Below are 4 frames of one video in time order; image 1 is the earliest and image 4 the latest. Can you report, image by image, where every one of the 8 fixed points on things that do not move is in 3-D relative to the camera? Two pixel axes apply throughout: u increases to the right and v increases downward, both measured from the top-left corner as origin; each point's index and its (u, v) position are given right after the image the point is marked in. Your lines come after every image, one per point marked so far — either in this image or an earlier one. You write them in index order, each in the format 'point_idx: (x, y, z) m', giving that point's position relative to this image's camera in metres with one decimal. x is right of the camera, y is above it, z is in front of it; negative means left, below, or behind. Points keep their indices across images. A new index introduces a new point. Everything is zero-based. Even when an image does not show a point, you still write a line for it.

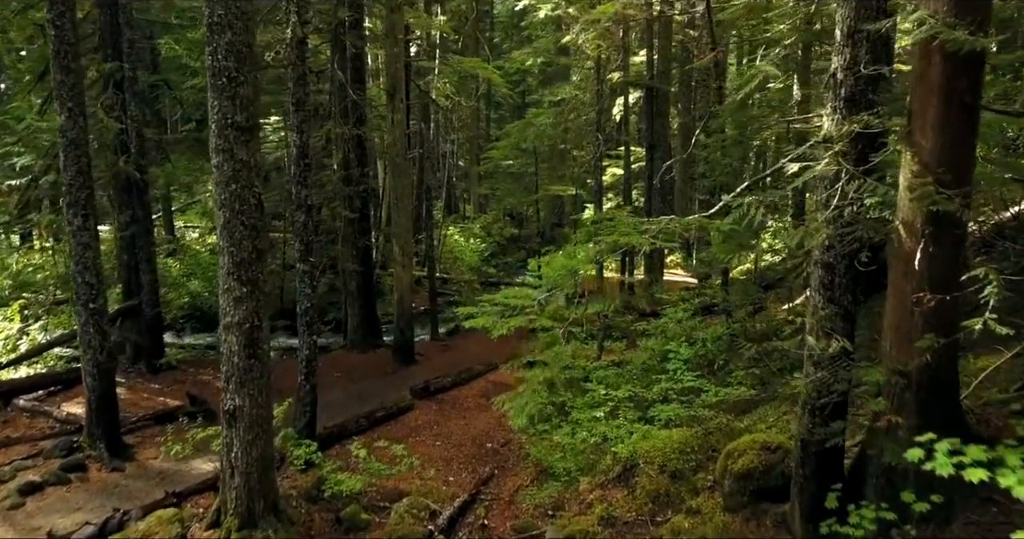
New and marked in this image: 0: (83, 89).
0: (-5.9, +2.5, +9.0) m
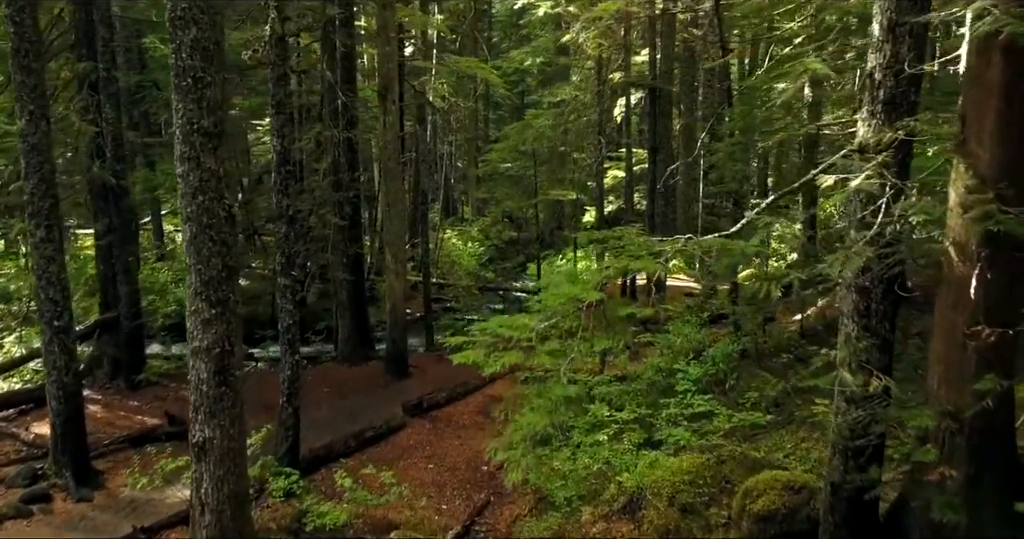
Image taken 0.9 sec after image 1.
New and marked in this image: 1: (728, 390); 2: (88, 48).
0: (-6.0, +2.3, +8.3) m
1: (+3.1, -1.7, +9.4) m
2: (-7.4, +3.9, +11.3) m
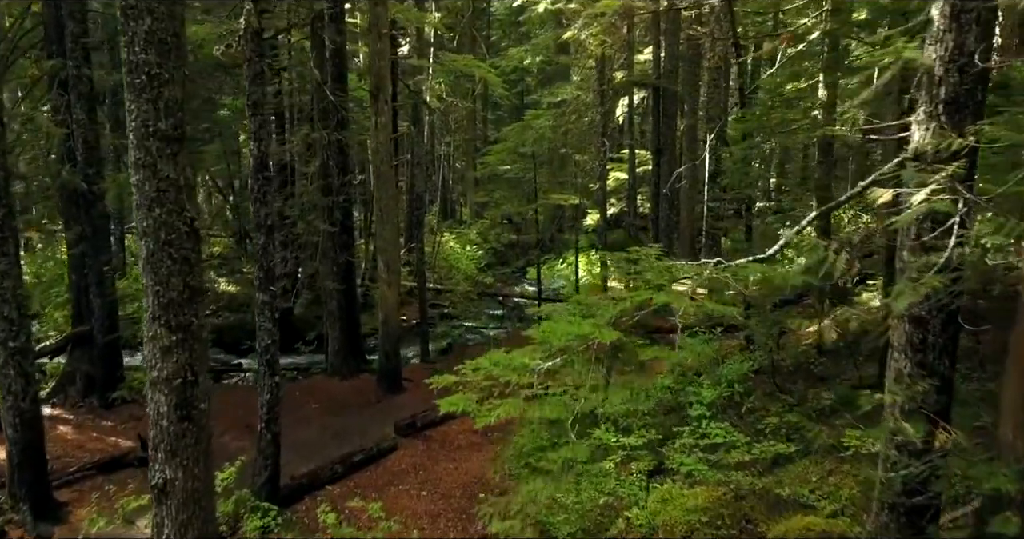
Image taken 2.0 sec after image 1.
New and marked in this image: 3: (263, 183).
0: (-6.0, +2.1, +7.6) m
1: (+3.1, -1.9, +8.7) m
2: (-7.4, +3.7, +10.6) m
3: (-3.1, +1.1, +8.2) m
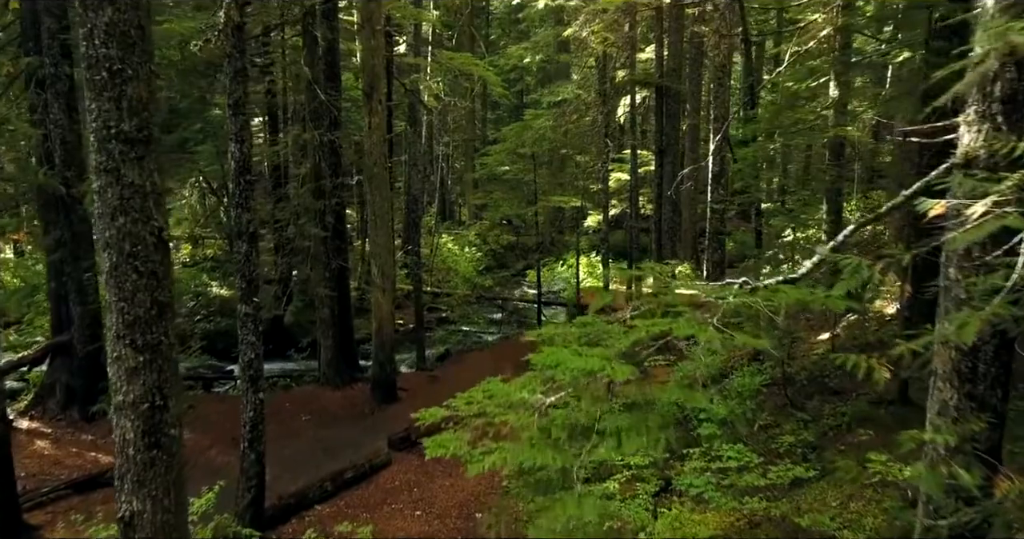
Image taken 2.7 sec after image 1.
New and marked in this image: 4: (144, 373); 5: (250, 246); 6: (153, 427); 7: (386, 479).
0: (-6.0, +2.0, +7.1) m
1: (+3.1, -2.0, +8.2) m
2: (-7.5, +3.6, +10.1) m
3: (-3.2, +1.0, +7.7) m
4: (-3.0, -0.8, +5.4) m
5: (-3.1, +0.3, +7.8) m
6: (-3.0, -1.3, +5.4) m
7: (-2.0, -3.2, +9.9) m
